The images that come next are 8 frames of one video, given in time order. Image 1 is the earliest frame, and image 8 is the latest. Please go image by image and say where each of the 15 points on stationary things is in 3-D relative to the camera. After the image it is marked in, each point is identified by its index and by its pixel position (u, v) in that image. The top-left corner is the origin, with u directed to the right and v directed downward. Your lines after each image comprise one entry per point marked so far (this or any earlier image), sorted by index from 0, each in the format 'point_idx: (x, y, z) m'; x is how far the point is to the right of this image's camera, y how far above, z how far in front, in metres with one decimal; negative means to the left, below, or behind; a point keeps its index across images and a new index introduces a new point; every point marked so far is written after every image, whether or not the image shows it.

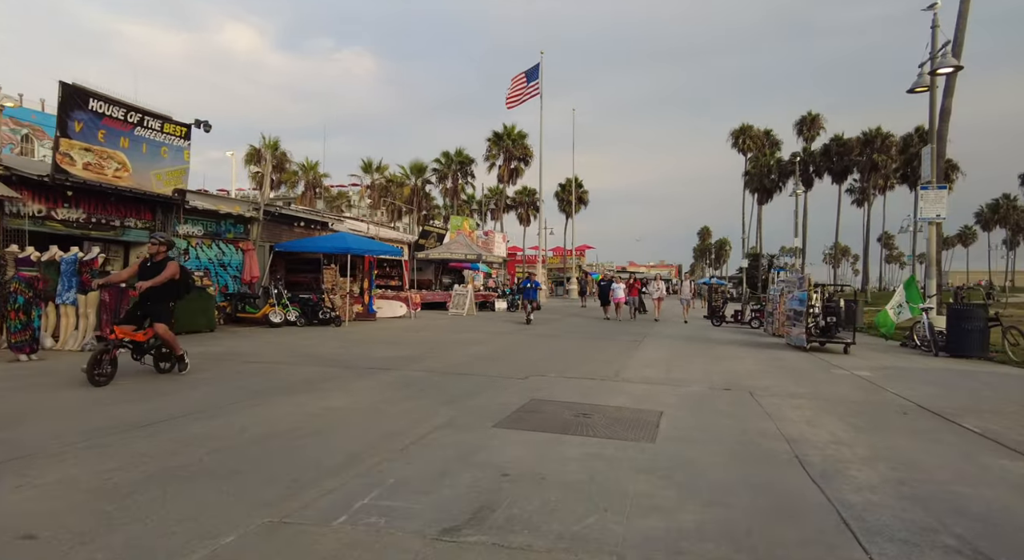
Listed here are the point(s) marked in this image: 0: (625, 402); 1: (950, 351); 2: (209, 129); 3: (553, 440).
0: (+1.4, -1.5, +6.9) m
1: (+10.3, -1.7, +13.3) m
2: (-7.9, +3.9, +14.7) m
3: (+0.4, -1.4, +5.1) m
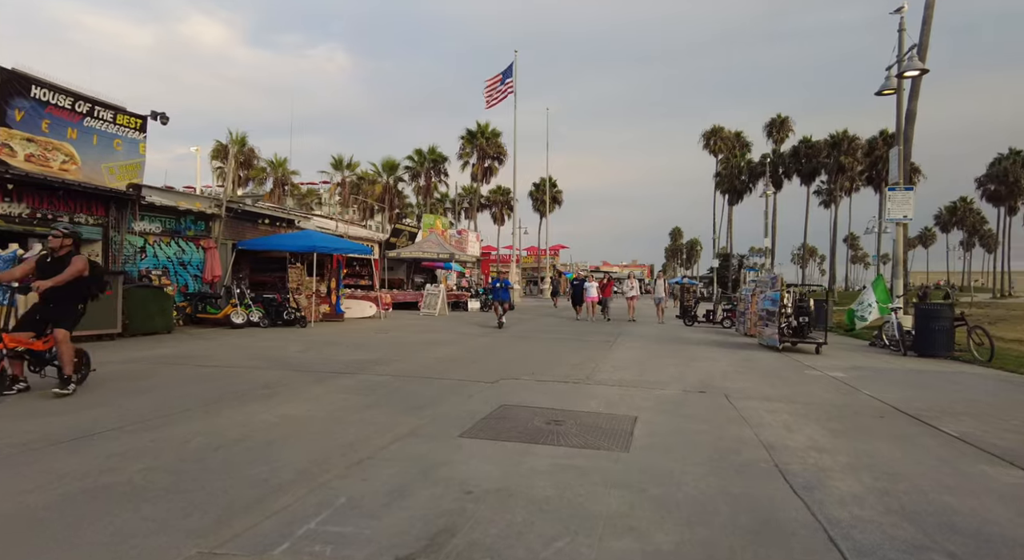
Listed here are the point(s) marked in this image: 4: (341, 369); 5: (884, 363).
0: (+1.0, -1.5, +6.6) m
1: (+9.7, -1.7, +13.4) m
2: (-8.6, +3.9, +14.0) m
3: (+0.1, -1.4, +4.8) m
4: (-2.8, -1.4, +9.2) m
5: (+7.6, -1.7, +11.5) m
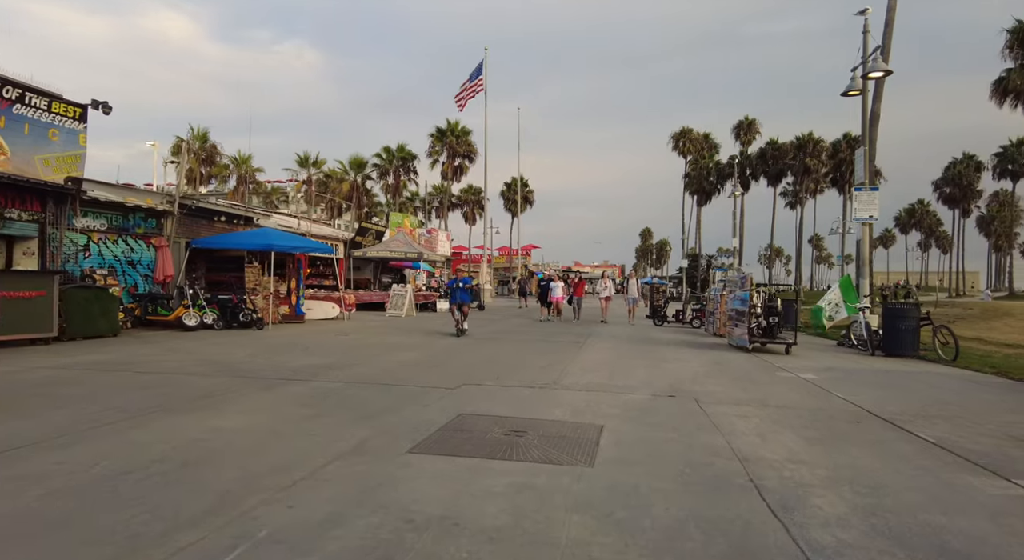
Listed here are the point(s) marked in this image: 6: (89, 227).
0: (+0.6, -1.5, +6.2) m
1: (+8.9, -1.7, +13.4) m
2: (-9.4, +3.9, +13.1) m
3: (-0.3, -1.4, +4.3) m
4: (-3.3, -1.4, +8.6) m
5: (+6.9, -1.7, +11.4) m
6: (-11.3, +1.4, +15.1) m
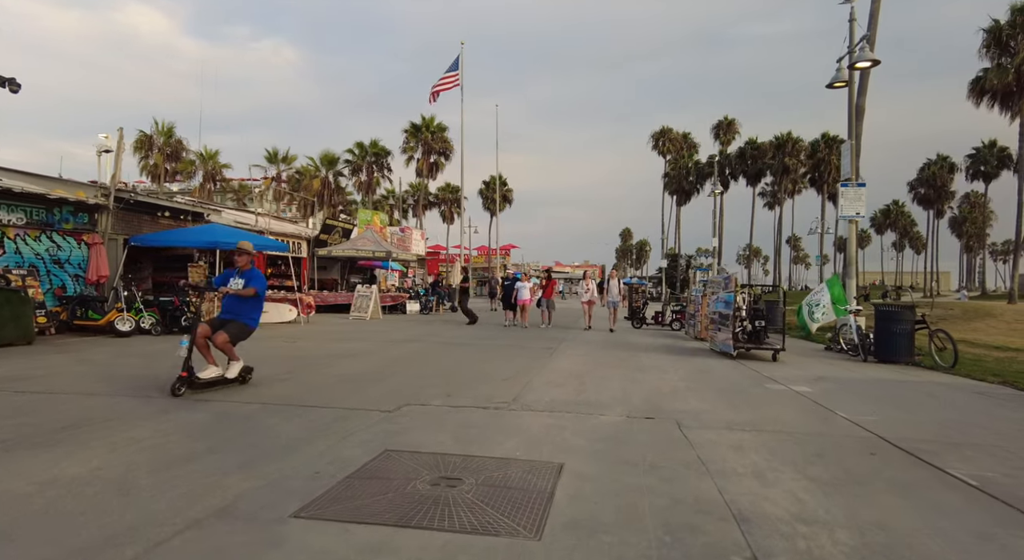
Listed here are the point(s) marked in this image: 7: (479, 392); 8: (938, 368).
0: (0.0, -1.5, +5.0) m
1: (+8.1, -1.7, +12.5) m
2: (-10.1, +3.9, +11.6) m
3: (-0.7, -1.4, +3.1) m
4: (-3.9, -1.4, +7.3) m
5: (+6.2, -1.7, +10.5) m
6: (-12.1, +1.4, +13.5) m
7: (-0.5, -1.5, +7.4) m
8: (+8.7, -1.8, +11.5) m
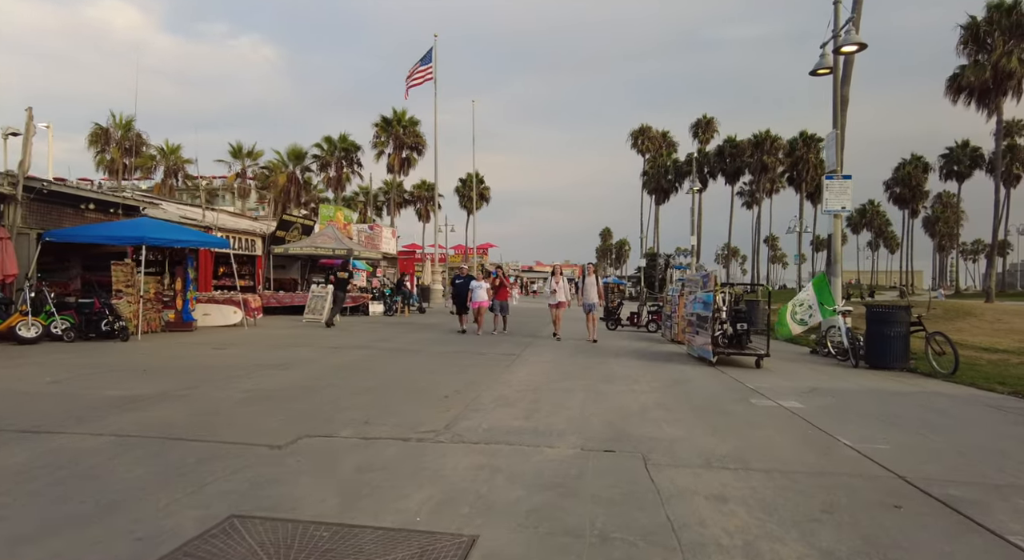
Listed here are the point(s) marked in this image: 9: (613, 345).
0: (-0.6, -1.5, +3.6) m
1: (+7.2, -1.6, +11.4) m
2: (-11.0, +3.9, +9.9) m
3: (-1.3, -1.4, +1.7) m
4: (-4.6, -1.4, +5.8) m
5: (+5.3, -1.7, +9.3) m
6: (-13.0, +1.4, +11.8) m
7: (-1.2, -1.5, +6.1) m
8: (+7.8, -1.8, +10.5) m
9: (+2.6, -1.6, +14.3) m
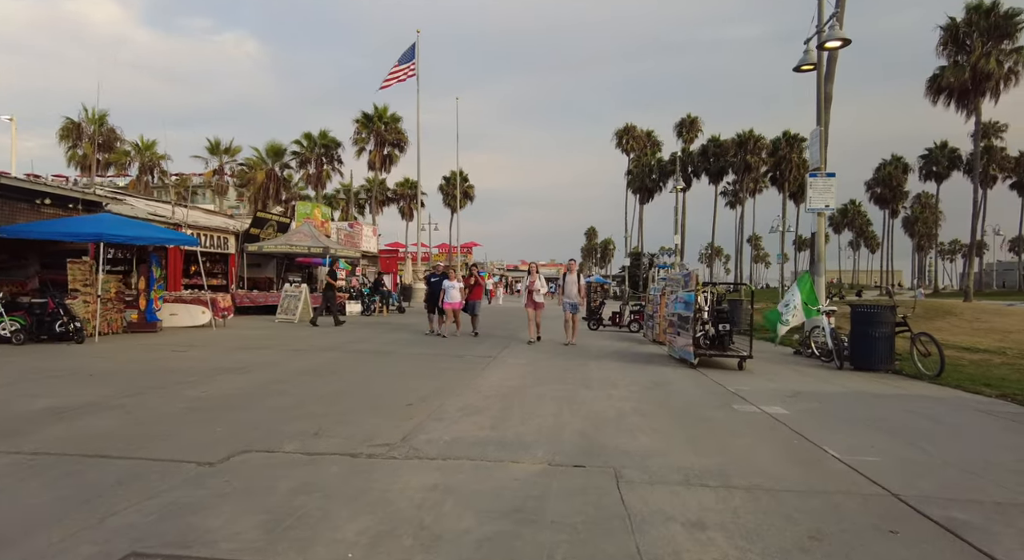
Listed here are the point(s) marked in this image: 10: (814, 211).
0: (-0.9, -1.4, +3.2) m
1: (+6.7, -1.6, +11.1) m
2: (-11.4, +3.9, +9.1) m
3: (-1.5, -1.4, +1.2) m
4: (-5.0, -1.4, +5.2) m
5: (+4.9, -1.6, +9.0) m
6: (-13.5, +1.4, +11.0) m
7: (-1.5, -1.4, +5.6) m
8: (+7.4, -1.7, +10.2) m
9: (+2.0, -1.6, +13.9) m
10: (+8.6, +2.0, +16.2) m
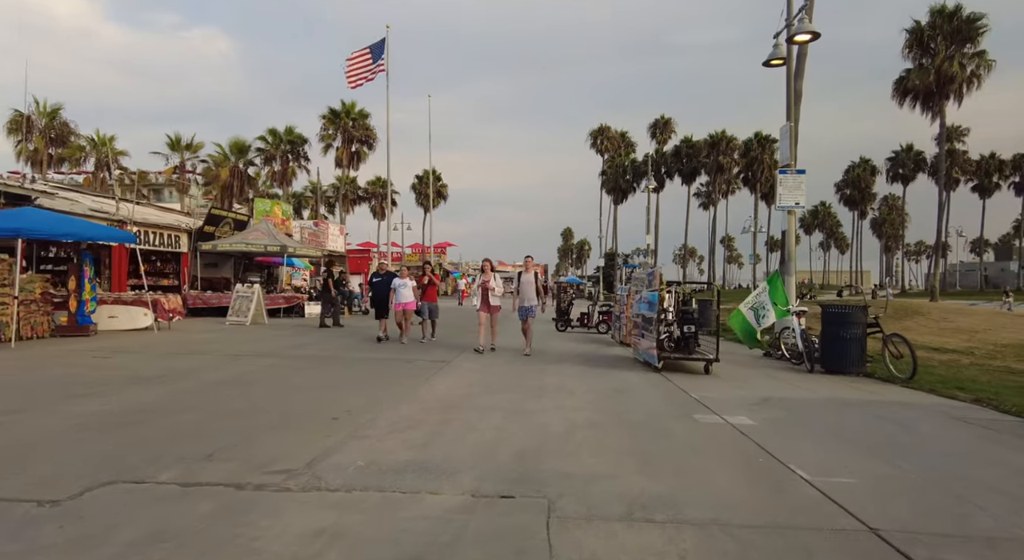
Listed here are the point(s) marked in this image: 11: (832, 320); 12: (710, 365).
0: (-1.4, -1.4, +2.4) m
1: (+5.9, -1.6, +10.7) m
2: (-12.1, +3.9, +8.0) m
3: (-2.0, -1.4, +0.5) m
4: (-5.6, -1.4, +4.3) m
5: (+4.2, -1.6, +8.4) m
6: (-14.3, +1.4, +9.7) m
7: (-2.1, -1.4, +4.8) m
8: (+6.6, -1.7, +9.8) m
9: (+1.1, -1.6, +13.2) m
10: (+7.6, +2.0, +15.9) m
11: (+5.9, -0.7, +10.5) m
12: (+3.6, -1.5, +10.2) m
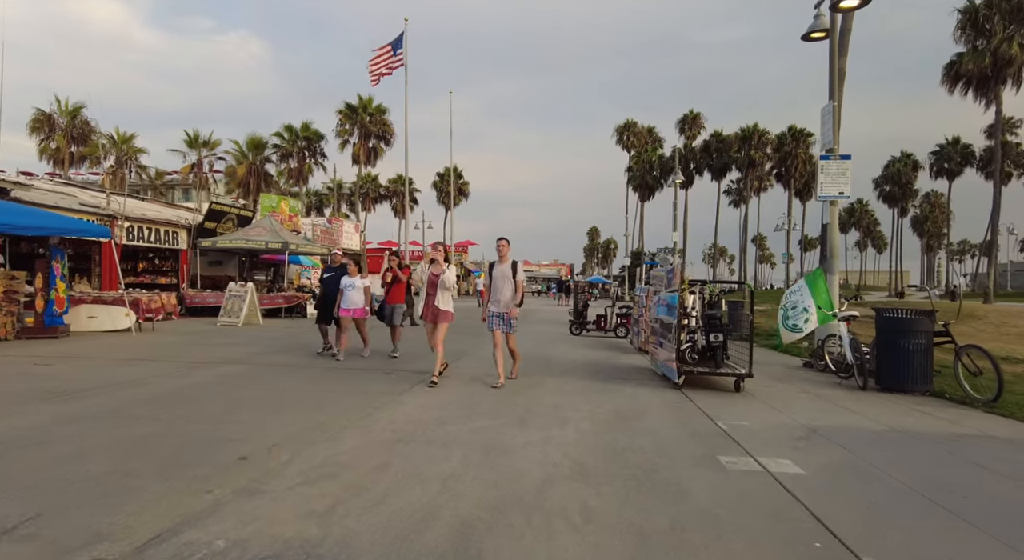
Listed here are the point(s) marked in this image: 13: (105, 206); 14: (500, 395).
0: (-1.9, -1.4, +1.0) m
1: (+5.8, -1.6, +8.9) m
2: (-12.3, +4.0, +7.0) m
3: (-2.5, -1.4, -1.0) m
4: (-5.9, -1.4, +3.0) m
5: (+4.0, -1.6, +6.7) m
6: (-14.5, +1.5, +8.9) m
7: (-2.5, -1.4, +3.4) m
8: (+6.4, -1.7, +7.9) m
9: (+1.1, -1.6, +11.6) m
10: (+7.7, +2.0, +14.0) m
11: (+5.8, -0.7, +8.7) m
12: (+3.5, -1.5, +8.5) m
13: (-13.7, +2.5, +19.3) m
14: (-0.1, -1.5, +7.6) m
